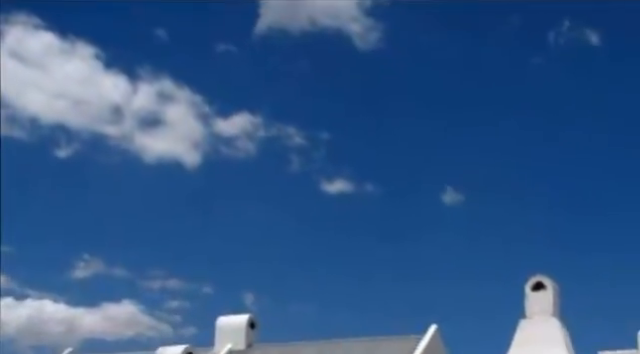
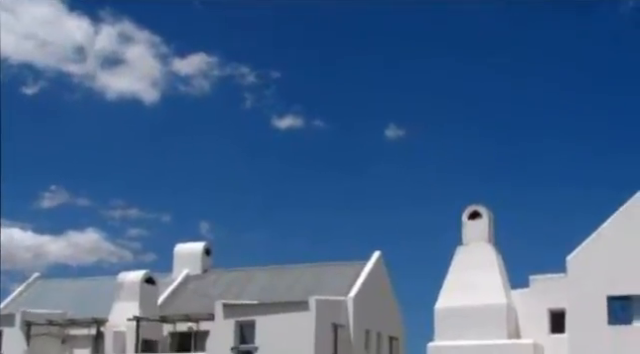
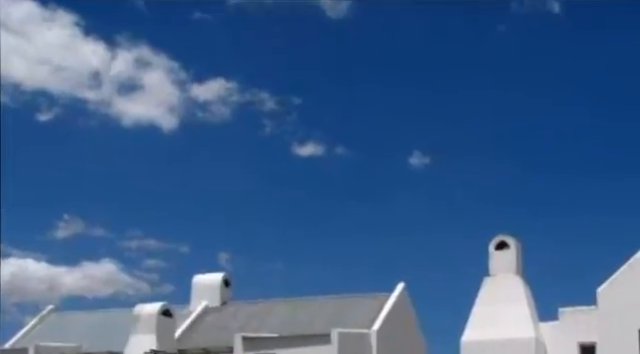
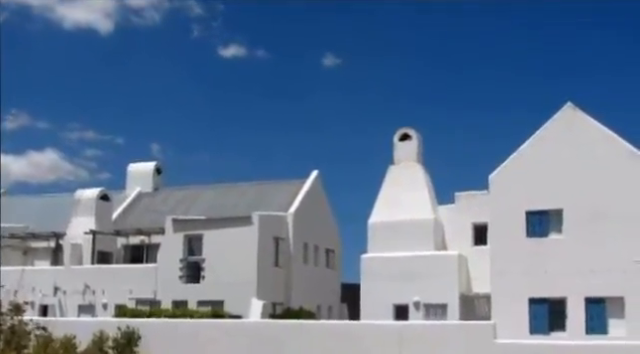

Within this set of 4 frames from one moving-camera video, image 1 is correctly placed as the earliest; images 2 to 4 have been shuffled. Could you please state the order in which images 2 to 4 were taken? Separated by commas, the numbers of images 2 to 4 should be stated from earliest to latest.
3, 2, 4
